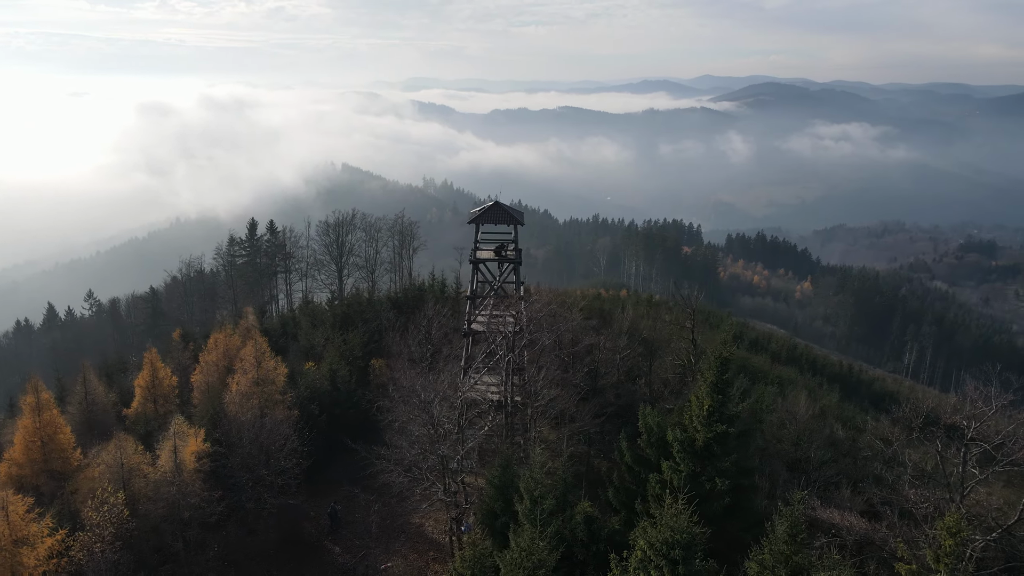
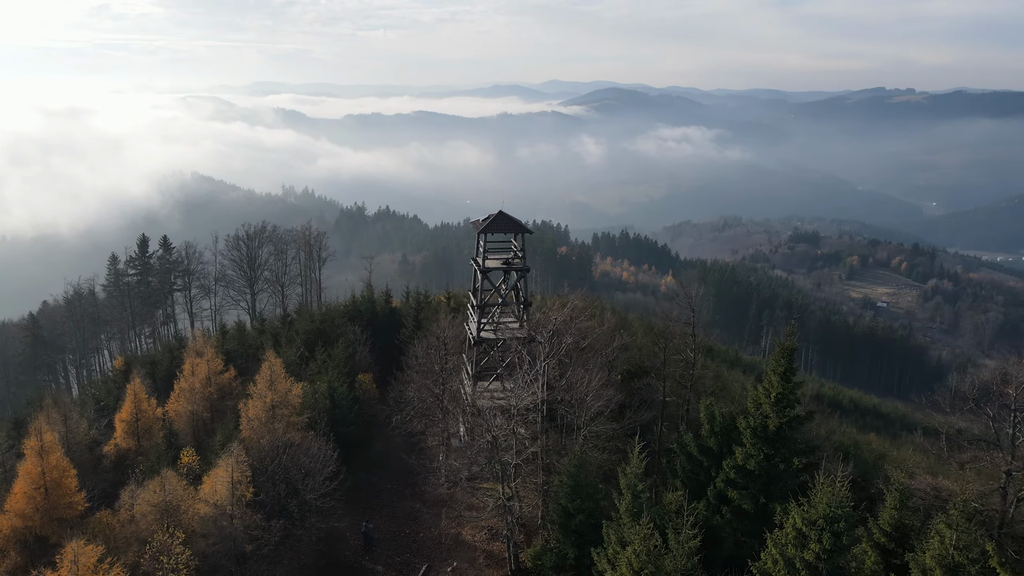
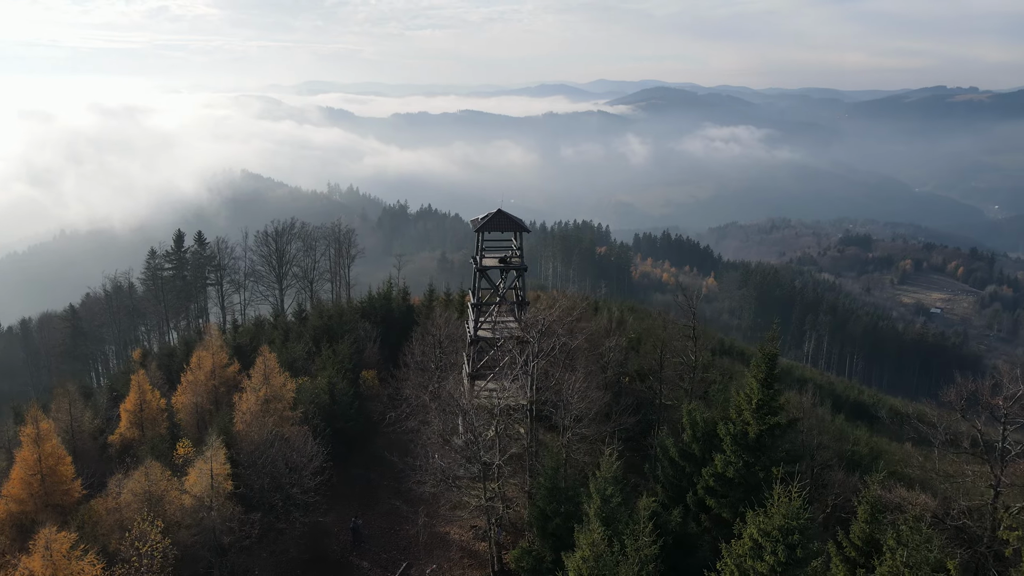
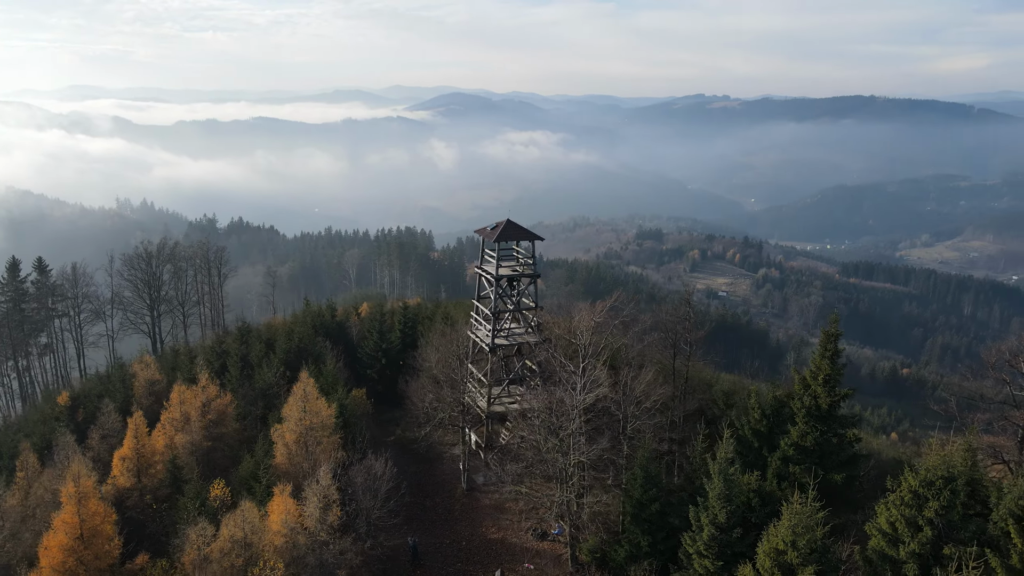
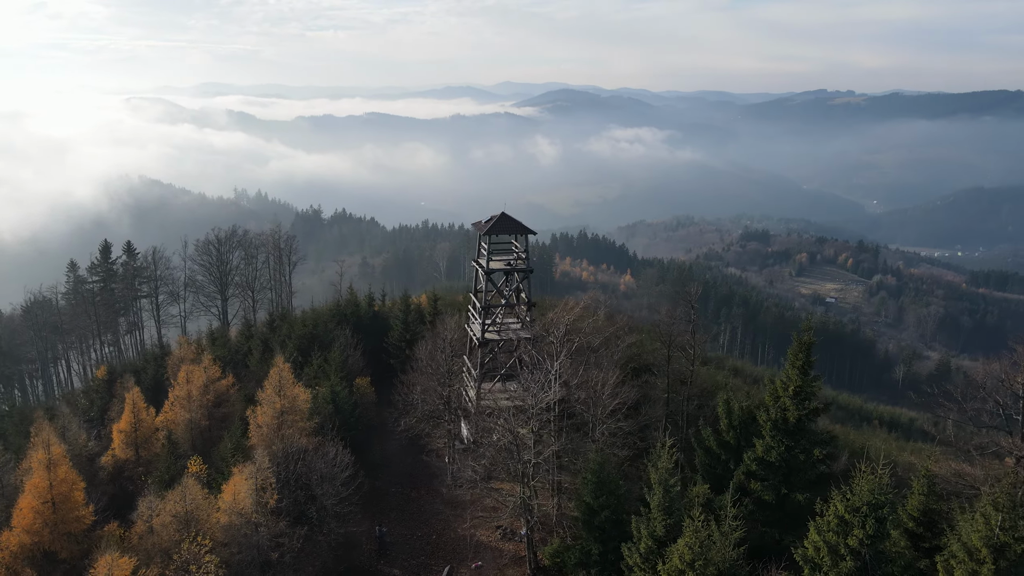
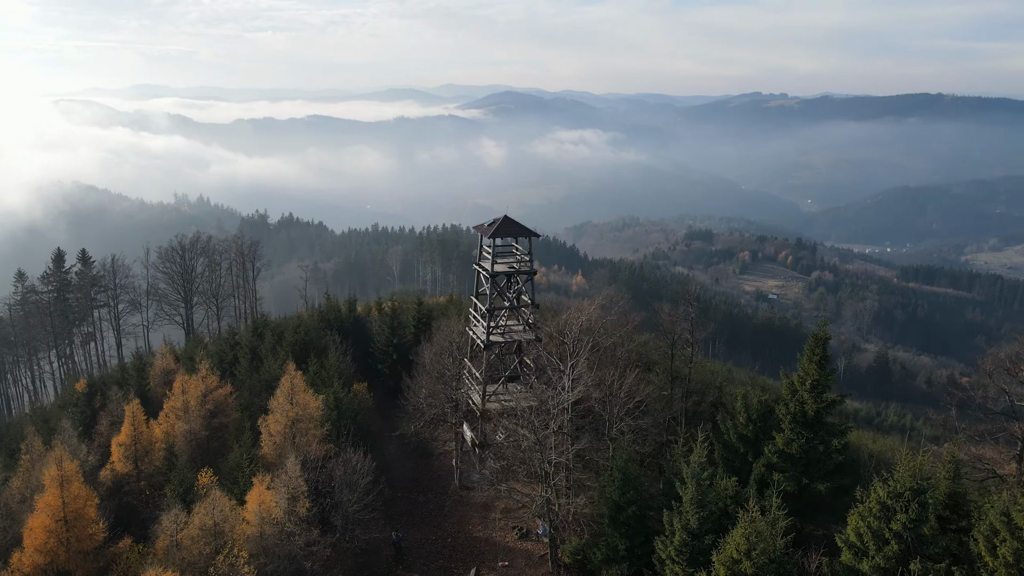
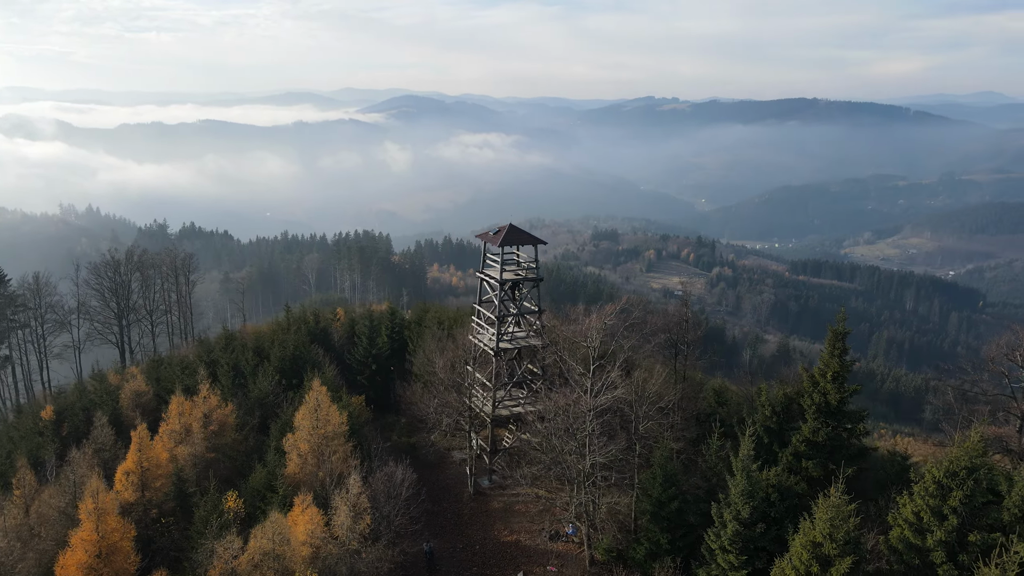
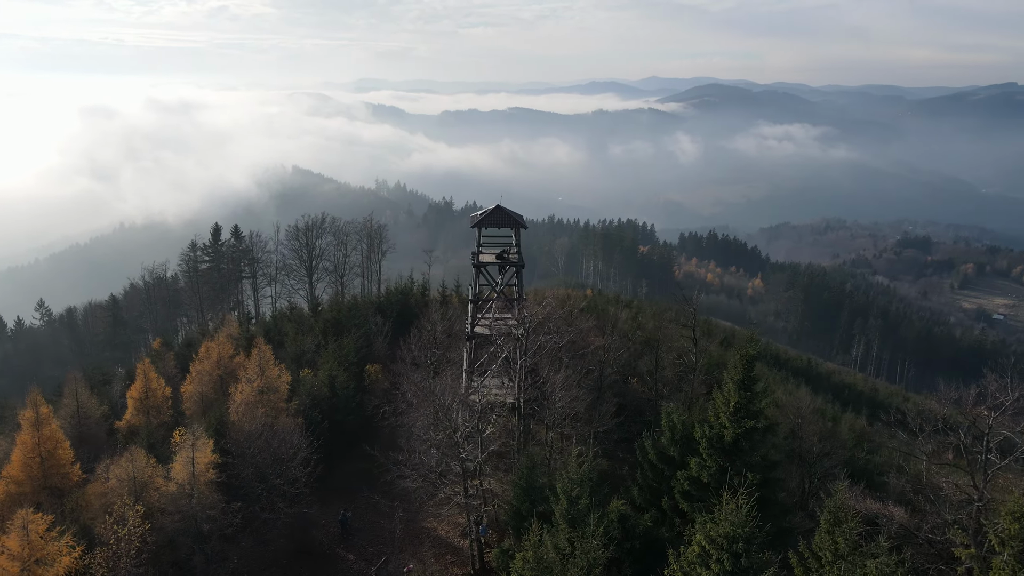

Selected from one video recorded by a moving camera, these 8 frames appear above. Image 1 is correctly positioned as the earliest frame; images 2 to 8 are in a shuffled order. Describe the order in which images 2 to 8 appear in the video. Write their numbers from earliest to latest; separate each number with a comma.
8, 3, 2, 5, 6, 4, 7
